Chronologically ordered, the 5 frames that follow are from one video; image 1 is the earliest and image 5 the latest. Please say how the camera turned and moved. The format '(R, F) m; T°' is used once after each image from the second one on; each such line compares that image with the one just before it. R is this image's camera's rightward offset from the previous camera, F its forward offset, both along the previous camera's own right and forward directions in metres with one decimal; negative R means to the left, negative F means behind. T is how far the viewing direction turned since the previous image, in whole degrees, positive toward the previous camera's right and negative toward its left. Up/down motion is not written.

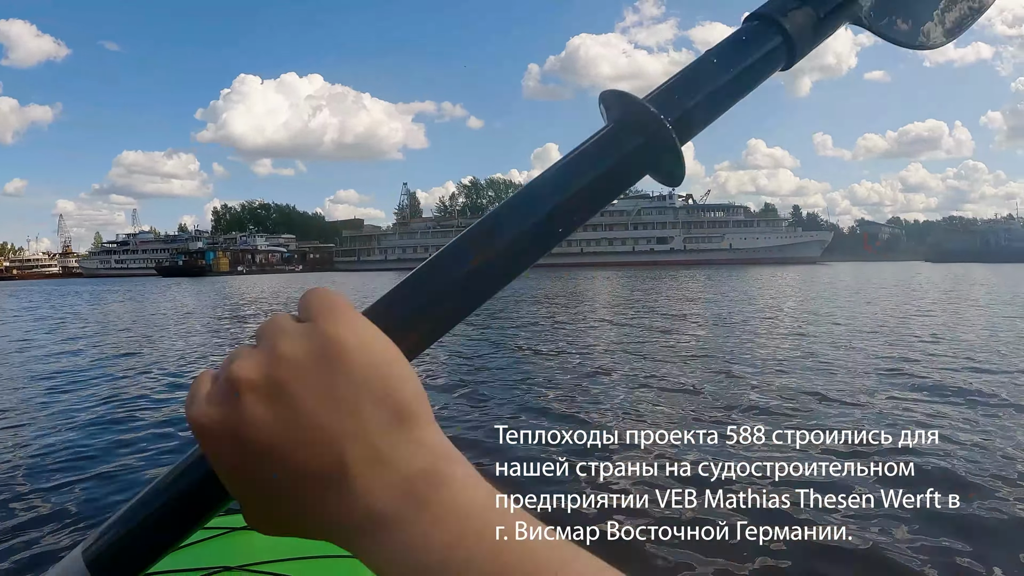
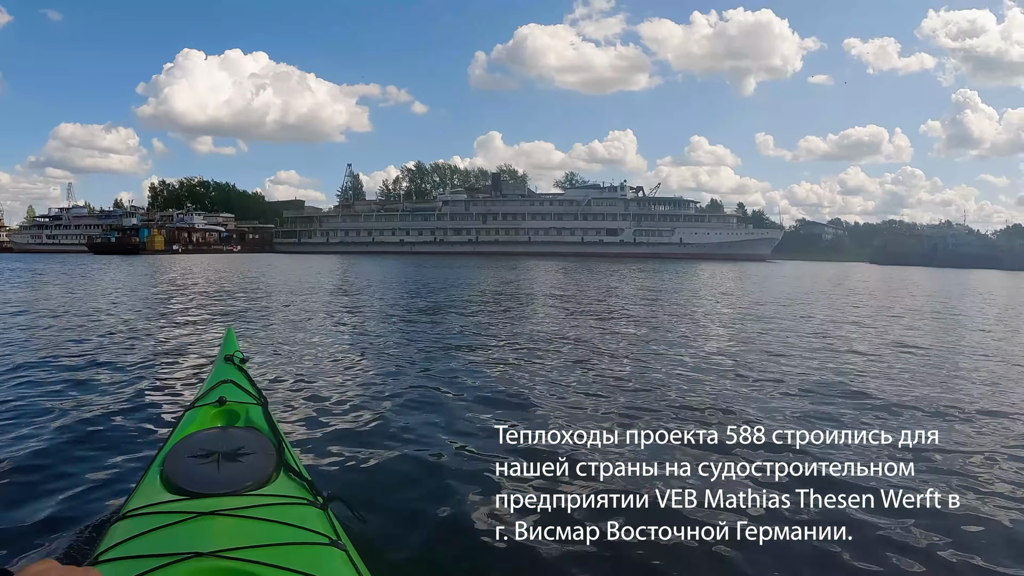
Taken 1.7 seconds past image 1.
(-0.7, +0.8) m; +5°
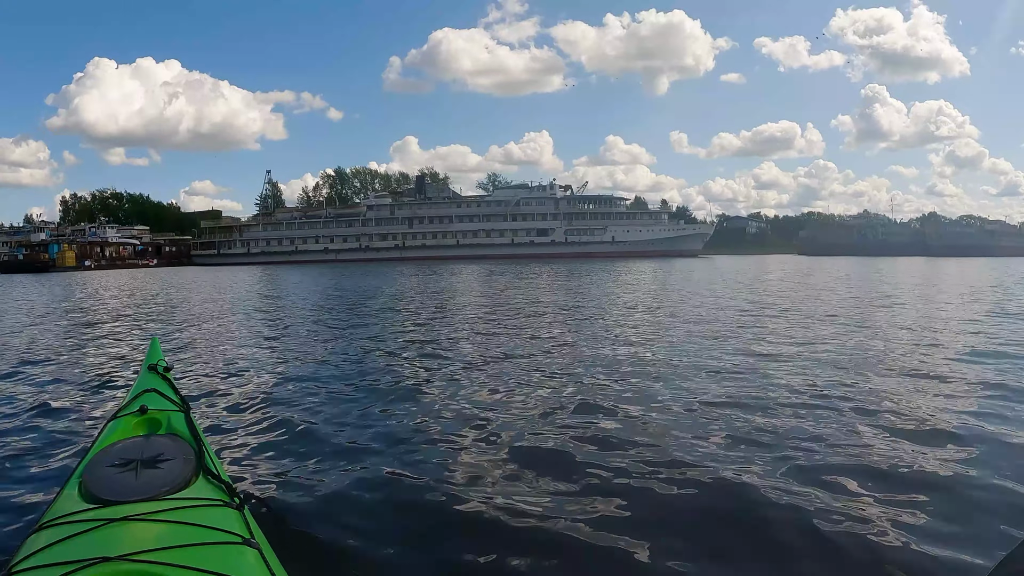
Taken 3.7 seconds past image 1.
(-0.8, +0.4) m; +5°
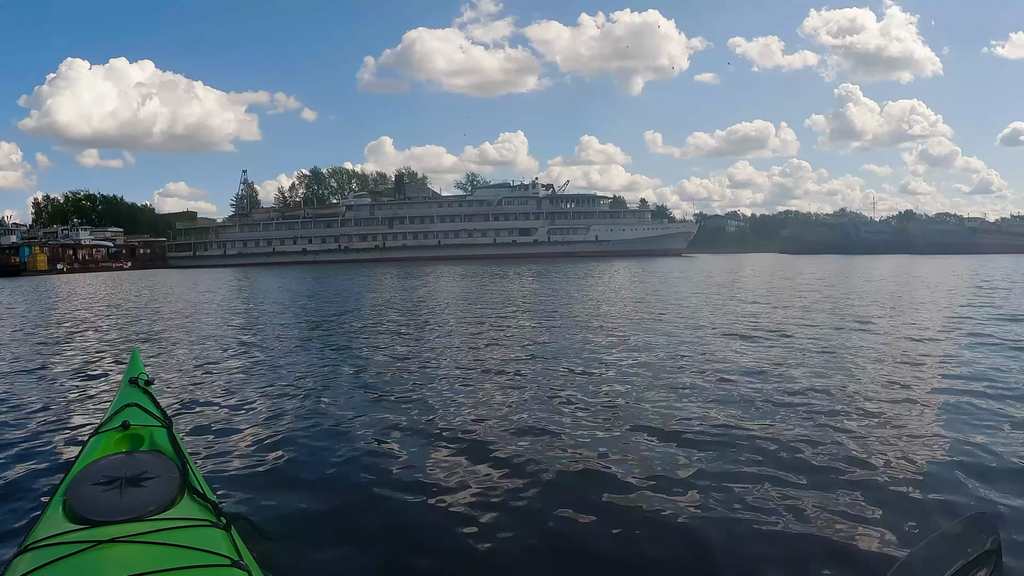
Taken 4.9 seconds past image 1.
(-0.4, +0.1) m; +2°
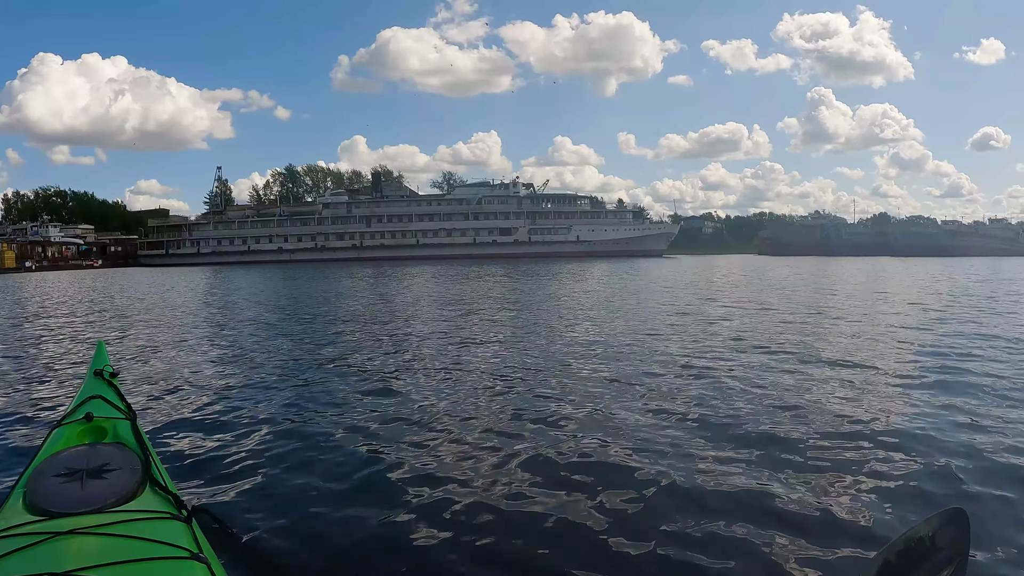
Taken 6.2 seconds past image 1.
(-0.6, -0.2) m; +2°
